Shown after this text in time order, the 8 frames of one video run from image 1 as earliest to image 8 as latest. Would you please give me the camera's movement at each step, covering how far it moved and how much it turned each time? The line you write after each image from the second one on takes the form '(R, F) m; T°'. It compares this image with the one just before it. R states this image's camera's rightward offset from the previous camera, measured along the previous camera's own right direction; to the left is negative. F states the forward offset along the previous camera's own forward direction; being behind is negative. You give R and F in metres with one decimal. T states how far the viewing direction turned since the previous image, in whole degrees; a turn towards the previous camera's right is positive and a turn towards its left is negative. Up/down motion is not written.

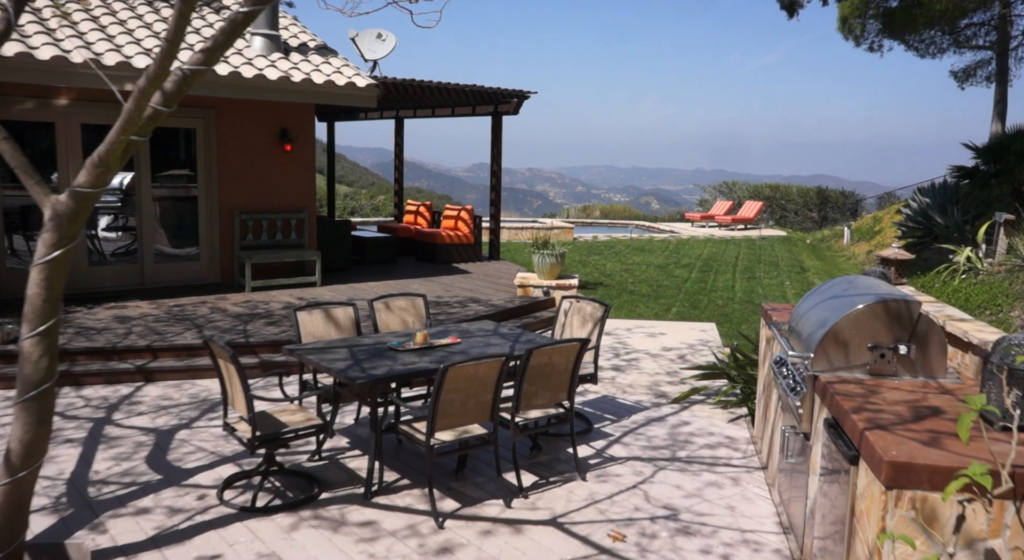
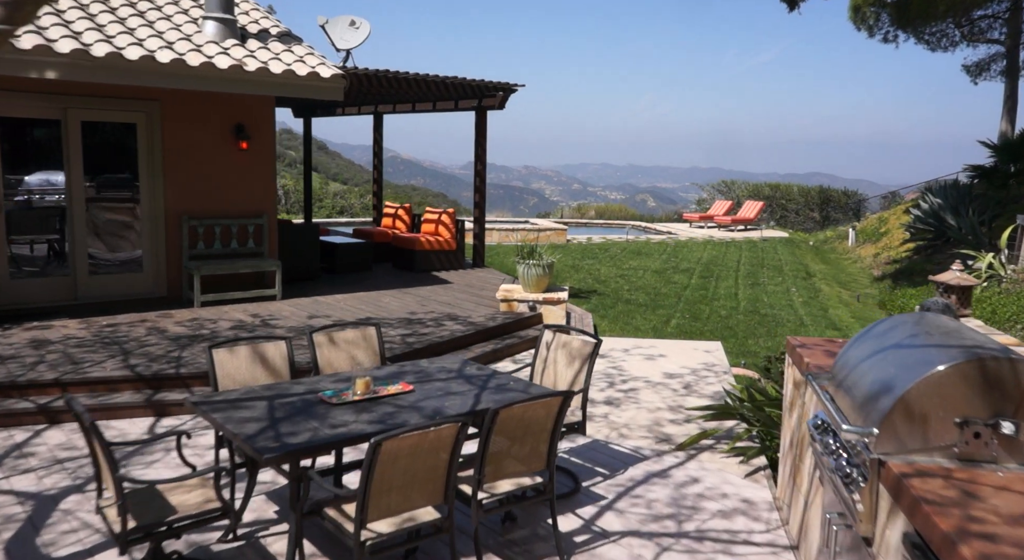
(+0.1, +0.8) m; 0°
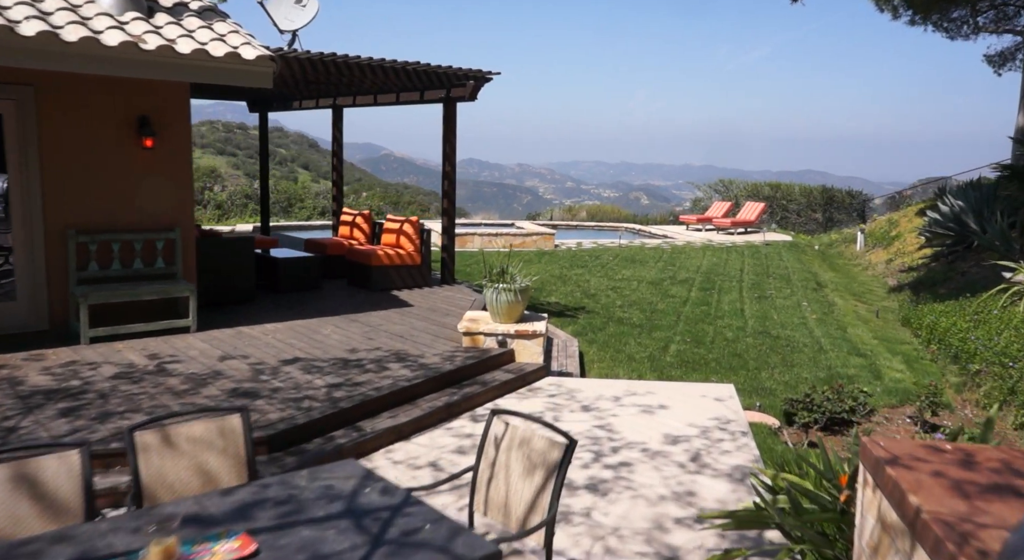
(+0.2, +1.2) m; +1°
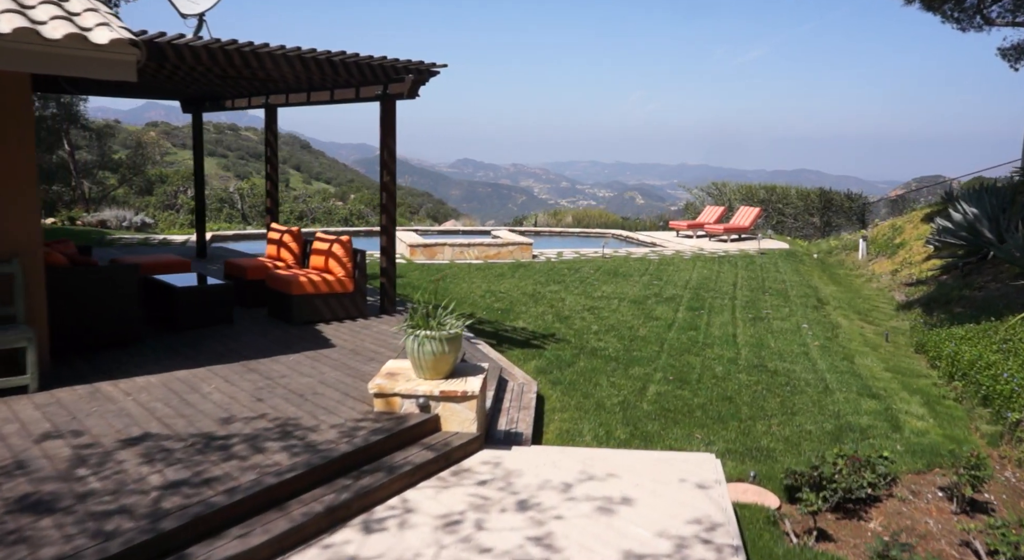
(+0.5, +1.2) m; 0°
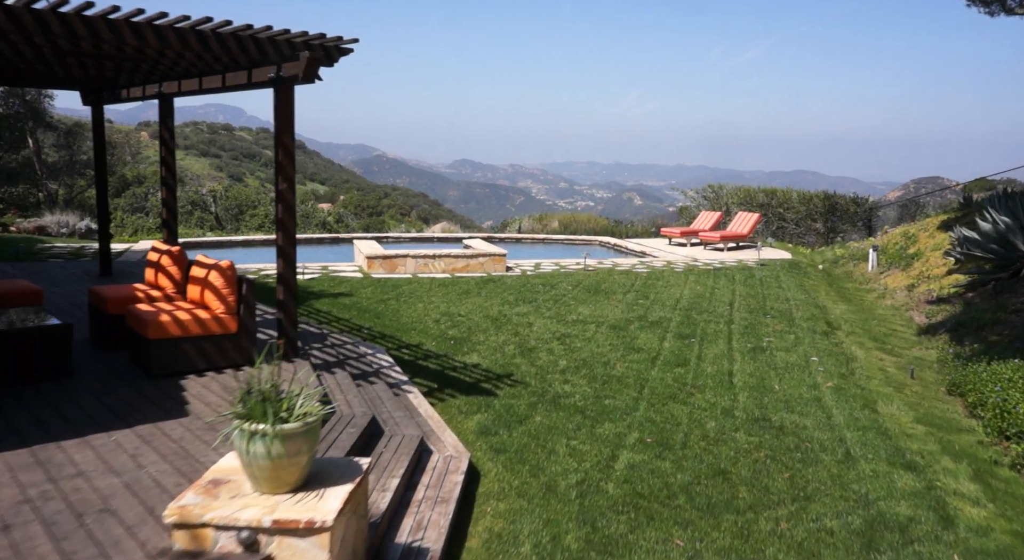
(+0.5, +1.5) m; 0°
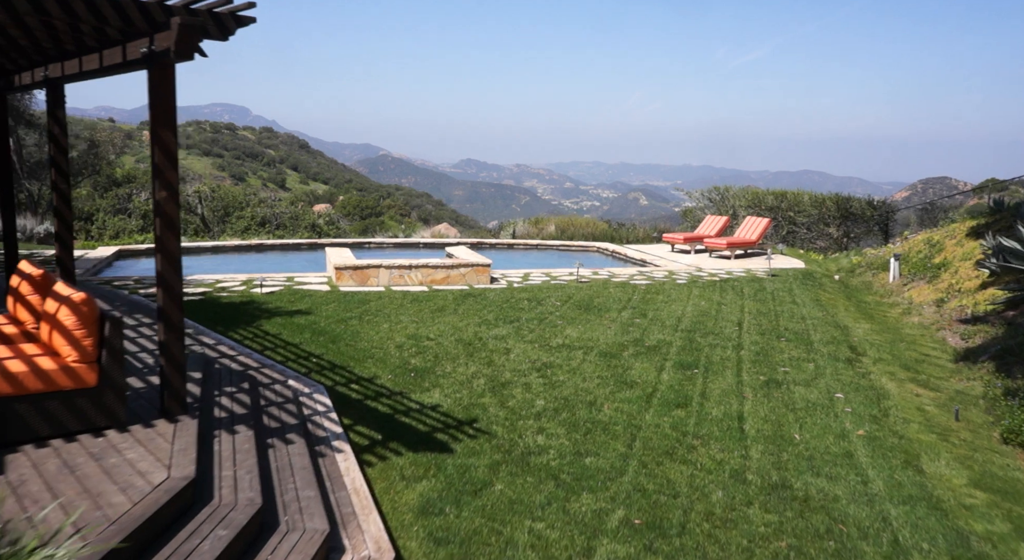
(+0.3, +1.2) m; 0°
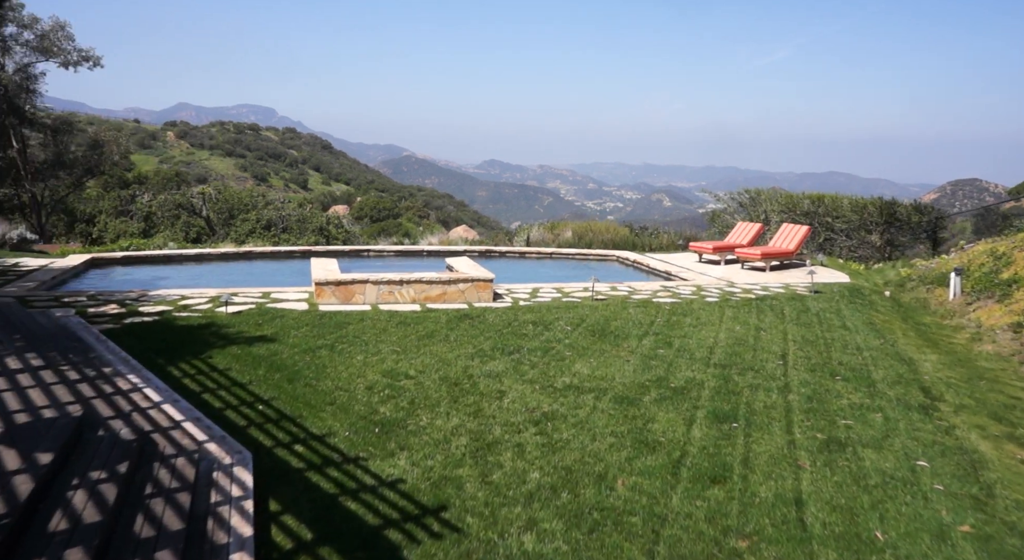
(+0.3, +1.4) m; -2°
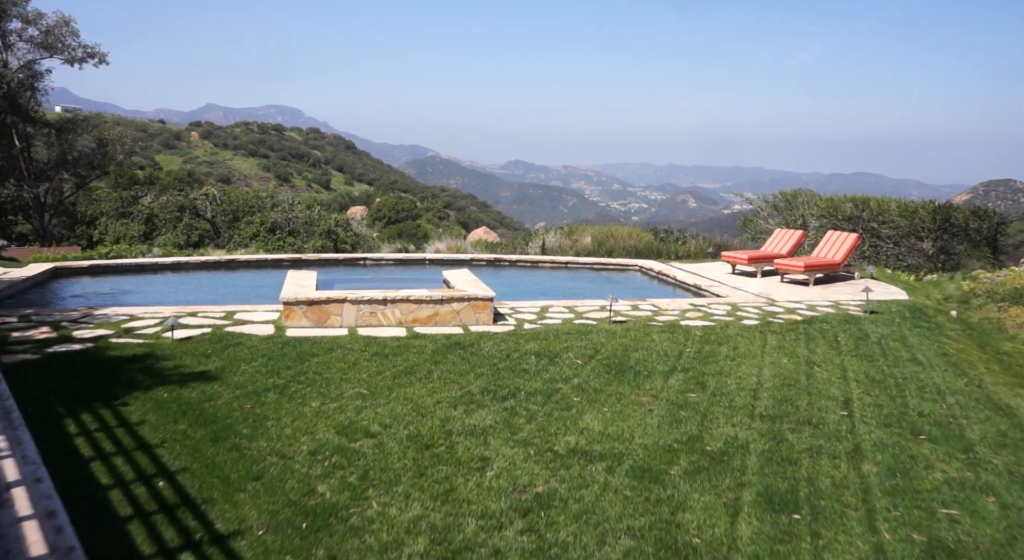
(+0.3, +1.5) m; -2°
